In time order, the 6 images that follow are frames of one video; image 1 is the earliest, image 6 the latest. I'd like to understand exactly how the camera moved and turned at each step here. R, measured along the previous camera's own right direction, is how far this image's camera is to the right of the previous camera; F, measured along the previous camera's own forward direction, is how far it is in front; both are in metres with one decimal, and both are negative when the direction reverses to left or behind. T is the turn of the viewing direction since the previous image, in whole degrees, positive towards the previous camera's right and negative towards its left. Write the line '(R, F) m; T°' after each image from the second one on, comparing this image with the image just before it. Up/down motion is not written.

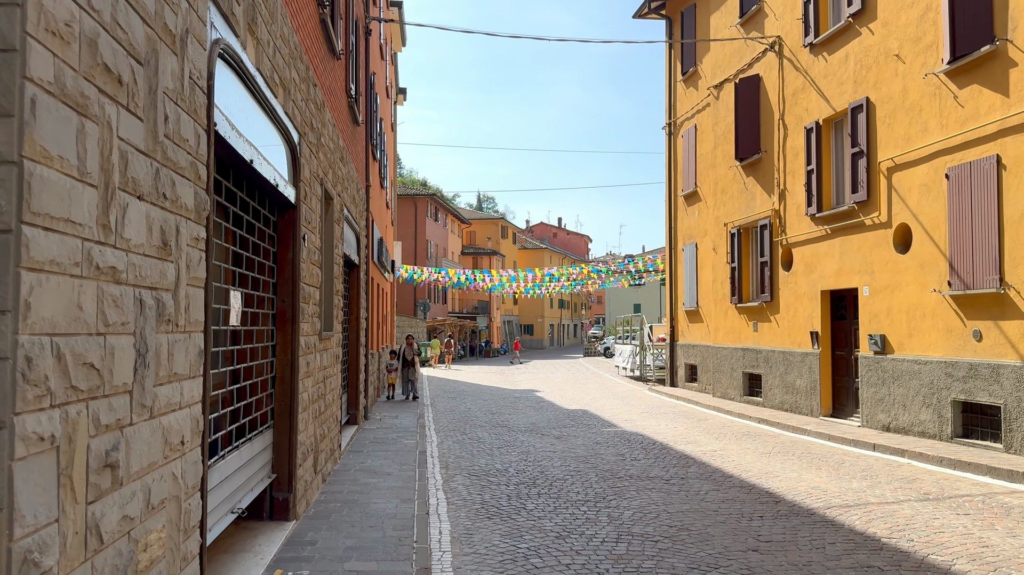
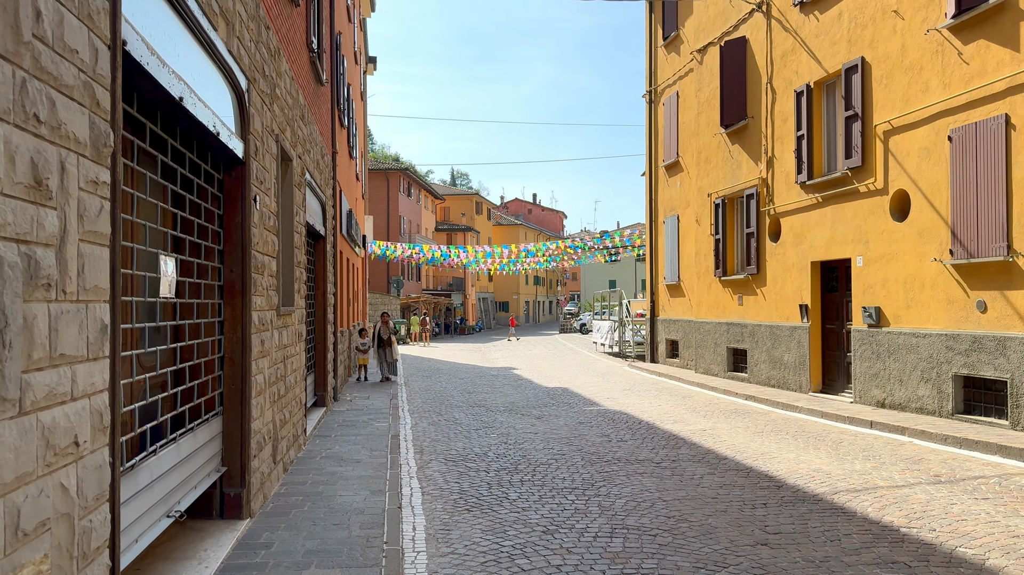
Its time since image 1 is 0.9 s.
(0.0, +0.7) m; +2°
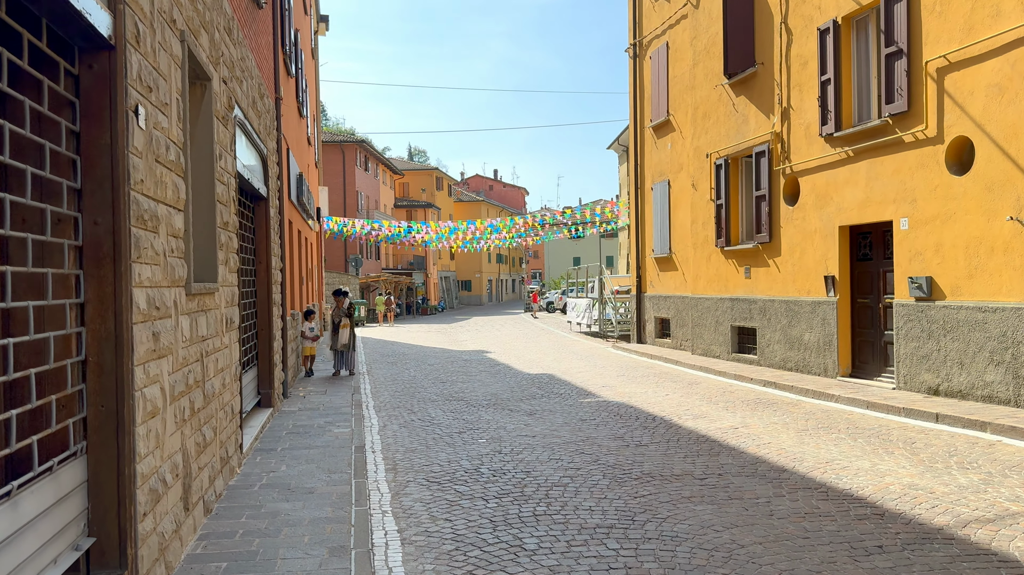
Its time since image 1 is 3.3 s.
(-0.3, +1.9) m; +3°
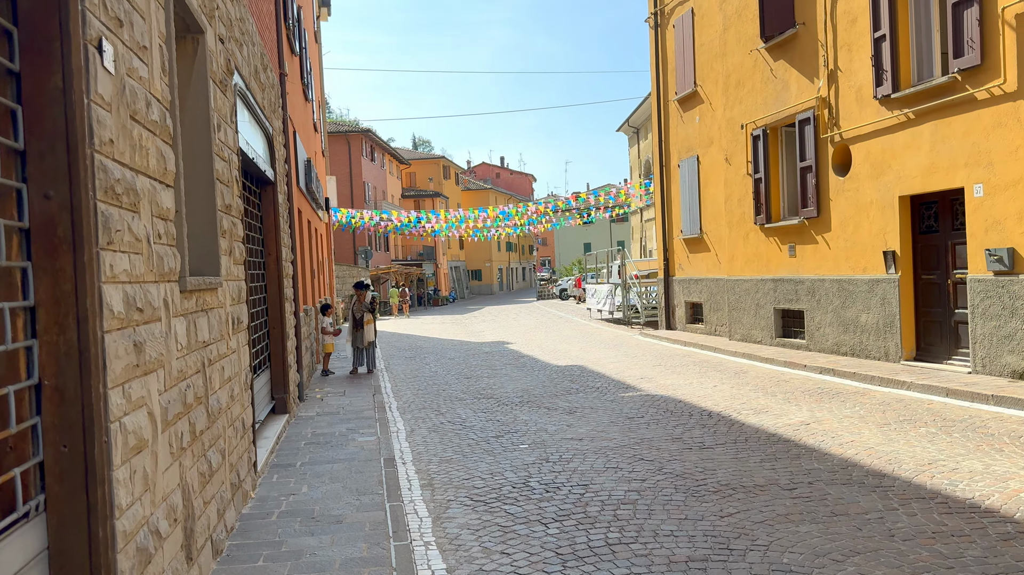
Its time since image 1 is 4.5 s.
(-0.3, +0.9) m; -1°
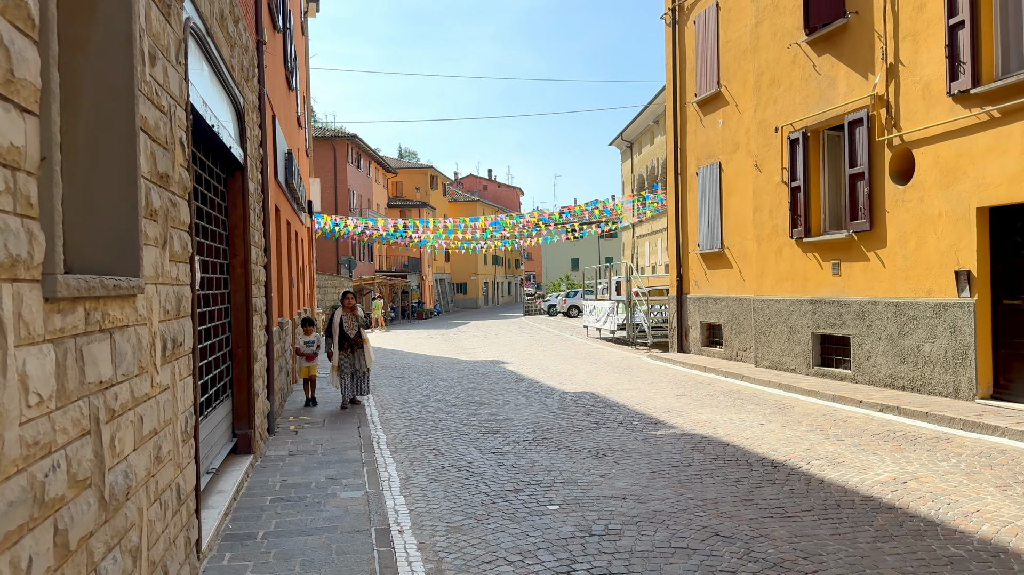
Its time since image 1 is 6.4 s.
(-0.3, +1.5) m; +1°
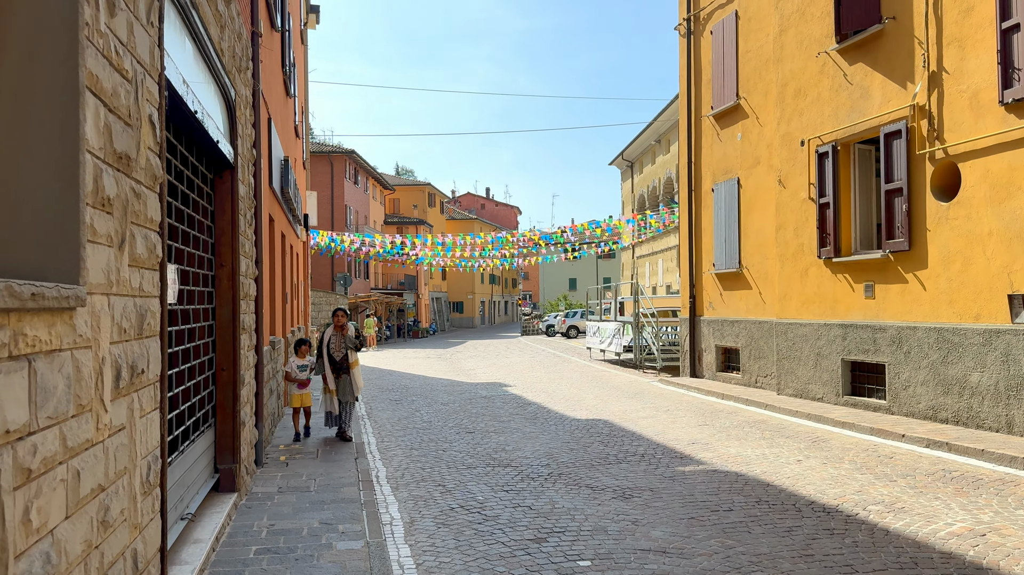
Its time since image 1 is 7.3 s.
(-0.2, +0.7) m; 0°
